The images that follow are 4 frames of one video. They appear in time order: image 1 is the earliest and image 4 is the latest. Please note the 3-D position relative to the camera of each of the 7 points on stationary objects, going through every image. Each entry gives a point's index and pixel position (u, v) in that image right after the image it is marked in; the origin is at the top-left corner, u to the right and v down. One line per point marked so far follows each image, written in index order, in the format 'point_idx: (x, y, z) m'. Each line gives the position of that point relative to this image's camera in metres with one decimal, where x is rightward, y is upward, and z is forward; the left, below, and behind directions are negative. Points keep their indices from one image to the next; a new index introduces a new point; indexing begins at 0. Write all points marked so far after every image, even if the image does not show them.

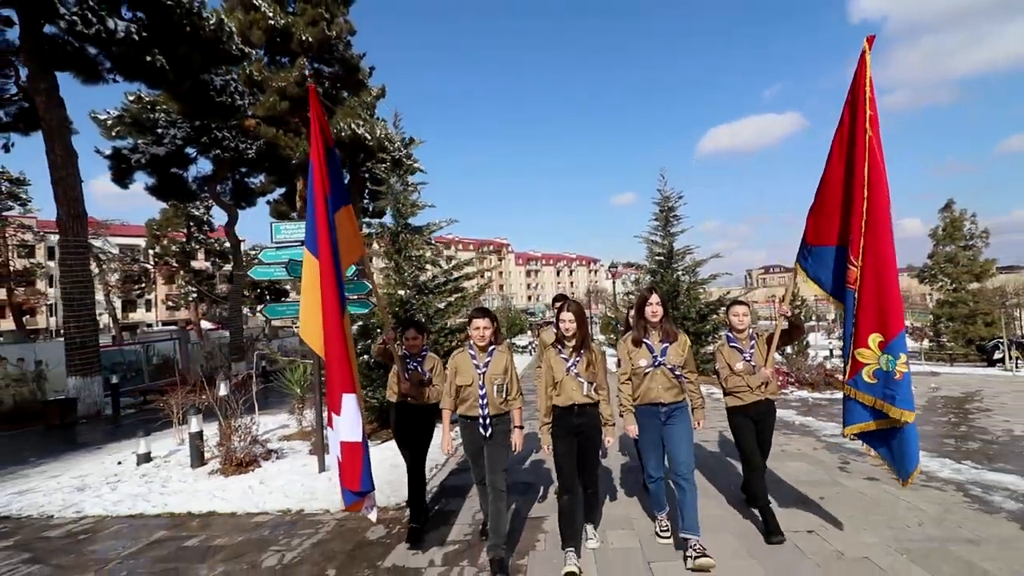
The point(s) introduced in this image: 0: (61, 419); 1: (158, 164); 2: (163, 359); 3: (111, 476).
0: (-9.1, -2.6, +11.1) m
1: (-11.1, +3.9, +17.4) m
2: (-10.6, -2.2, +16.8) m
3: (-4.2, -2.0, +5.9) m
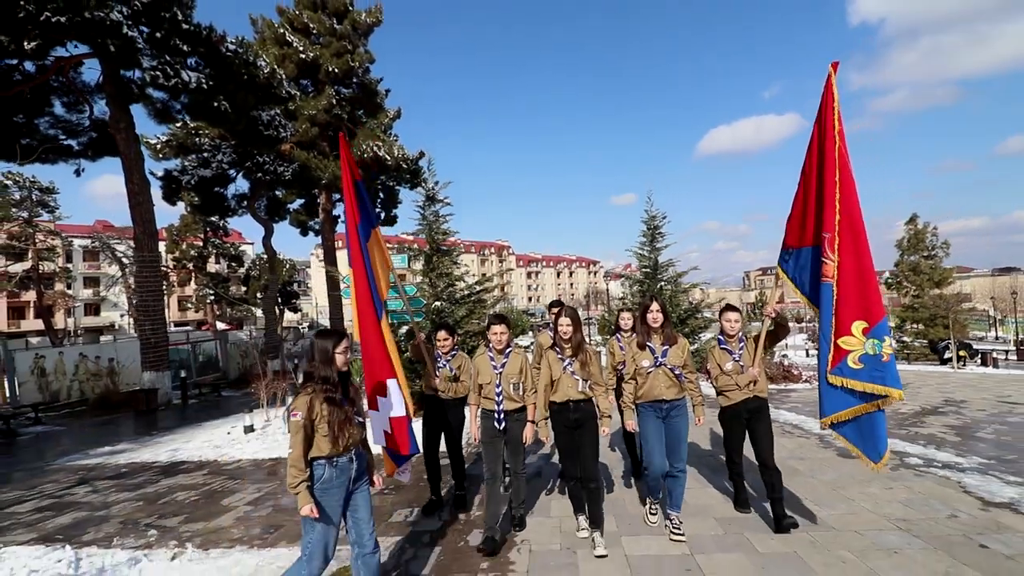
0: (-8.9, -2.8, +13.2) m
1: (-10.9, +3.7, +19.6) m
2: (-10.5, -2.4, +19.0) m
3: (-4.0, -2.2, +8.0) m
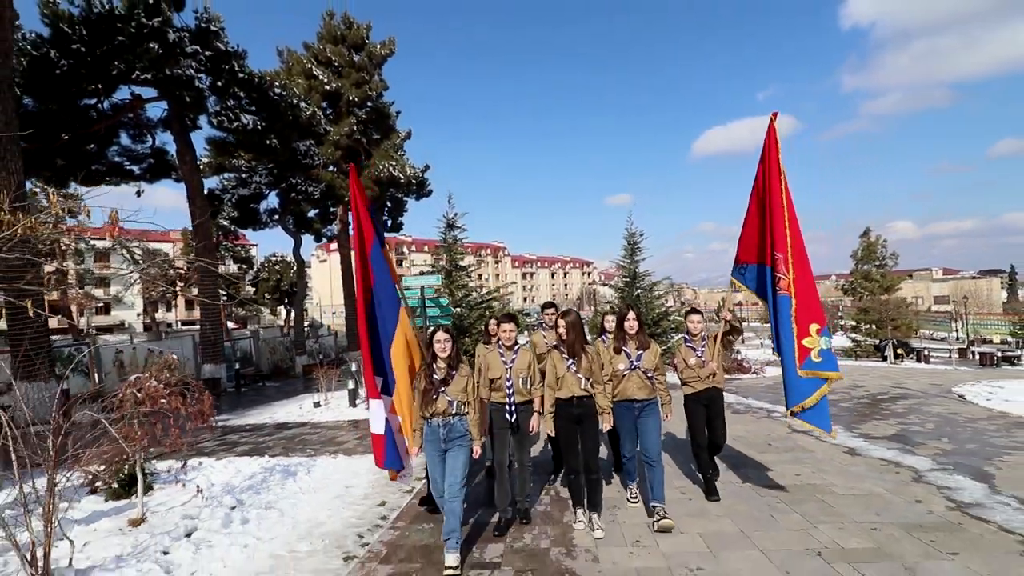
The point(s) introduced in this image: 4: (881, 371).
0: (-8.8, -3.0, +15.9) m
1: (-10.9, +3.5, +22.2) m
2: (-10.5, -2.6, +21.6) m
3: (-3.9, -2.4, +10.7) m
4: (+11.1, -2.5, +16.5) m
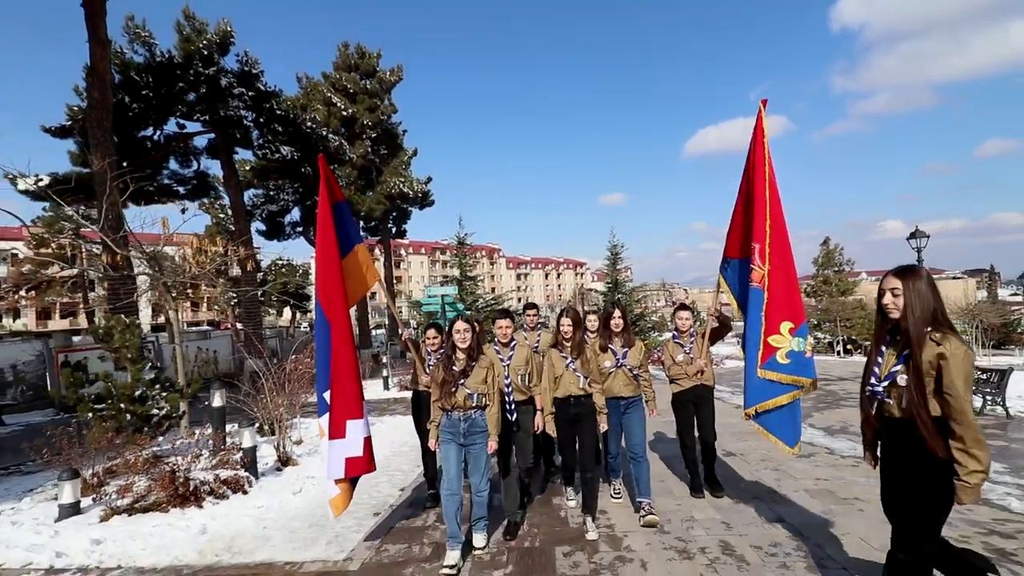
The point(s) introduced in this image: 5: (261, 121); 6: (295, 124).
0: (-8.9, -3.2, +18.7) m
1: (-11.0, +3.3, +24.9) m
2: (-10.6, -2.8, +24.3) m
3: (-3.9, -2.6, +13.5) m
4: (+11.1, -2.7, +19.4) m
5: (-8.6, +5.7, +18.8) m
6: (-7.7, +5.9, +19.6) m
